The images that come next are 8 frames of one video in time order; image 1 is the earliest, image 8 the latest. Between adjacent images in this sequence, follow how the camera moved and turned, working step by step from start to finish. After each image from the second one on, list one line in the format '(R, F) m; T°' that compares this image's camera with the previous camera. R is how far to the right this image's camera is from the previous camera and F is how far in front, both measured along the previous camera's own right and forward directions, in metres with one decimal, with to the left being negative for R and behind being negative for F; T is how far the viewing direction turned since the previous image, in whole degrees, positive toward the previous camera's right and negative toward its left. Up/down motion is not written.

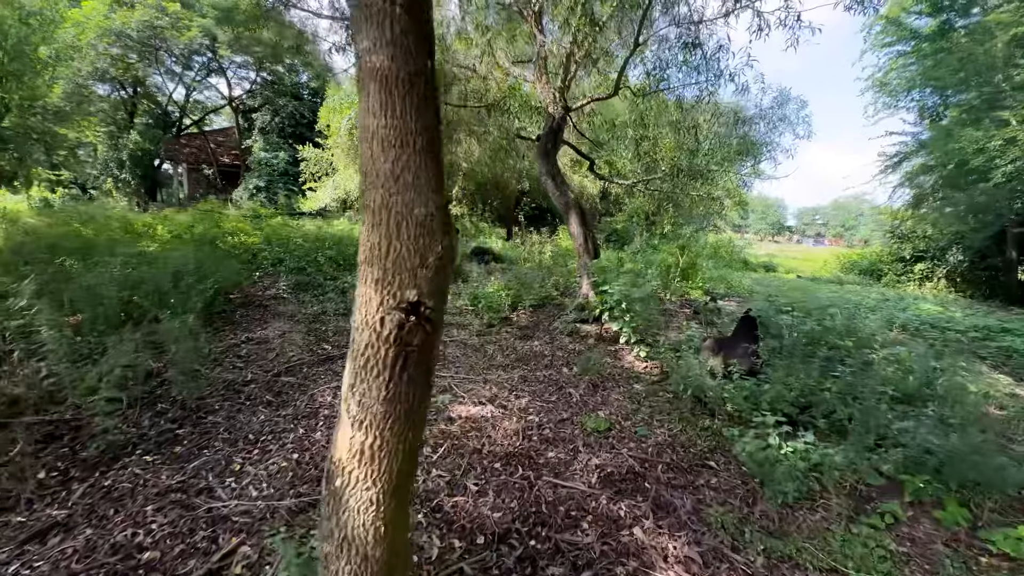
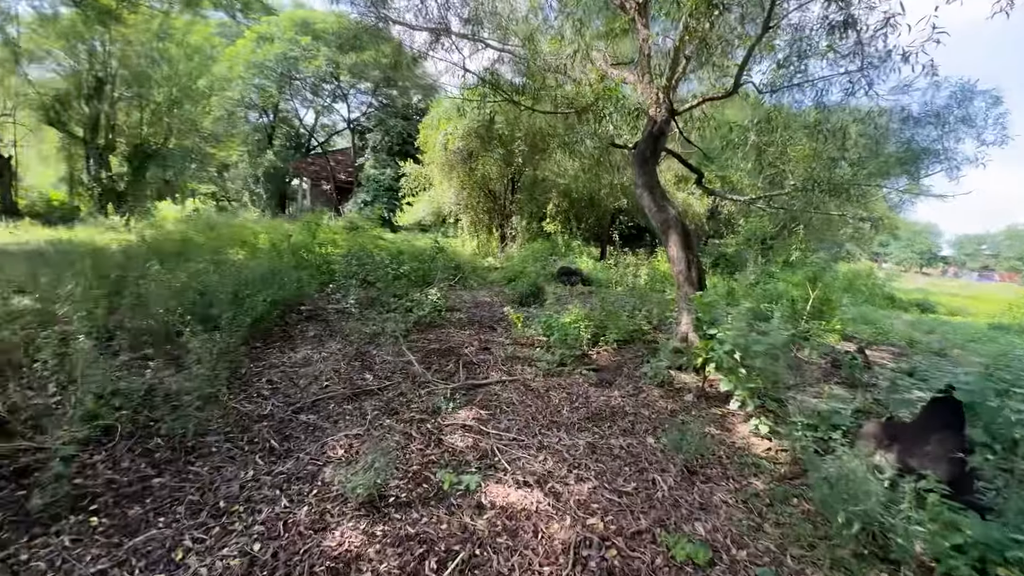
(+0.1, +0.6) m; -12°
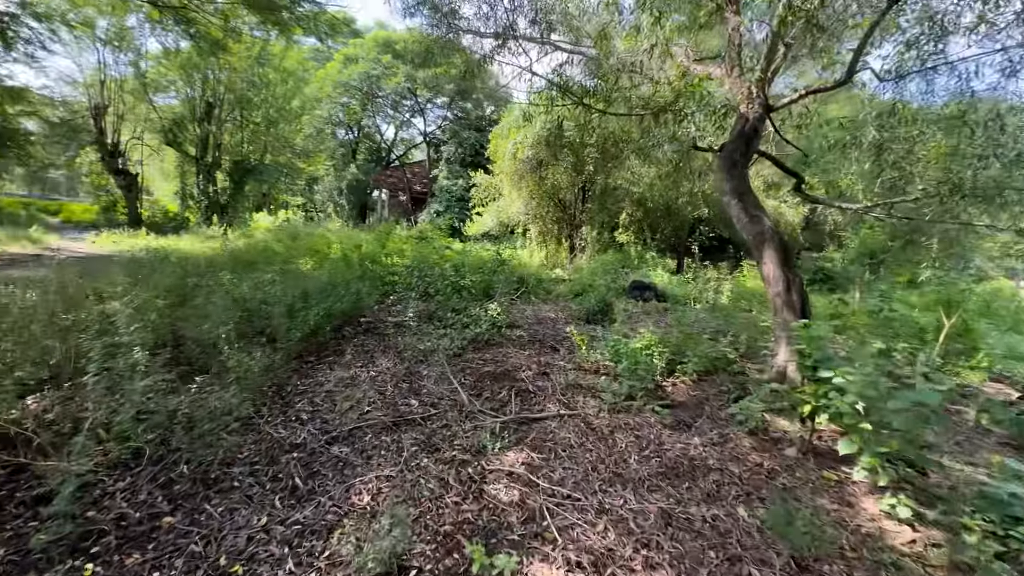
(0.0, +0.3) m; -9°
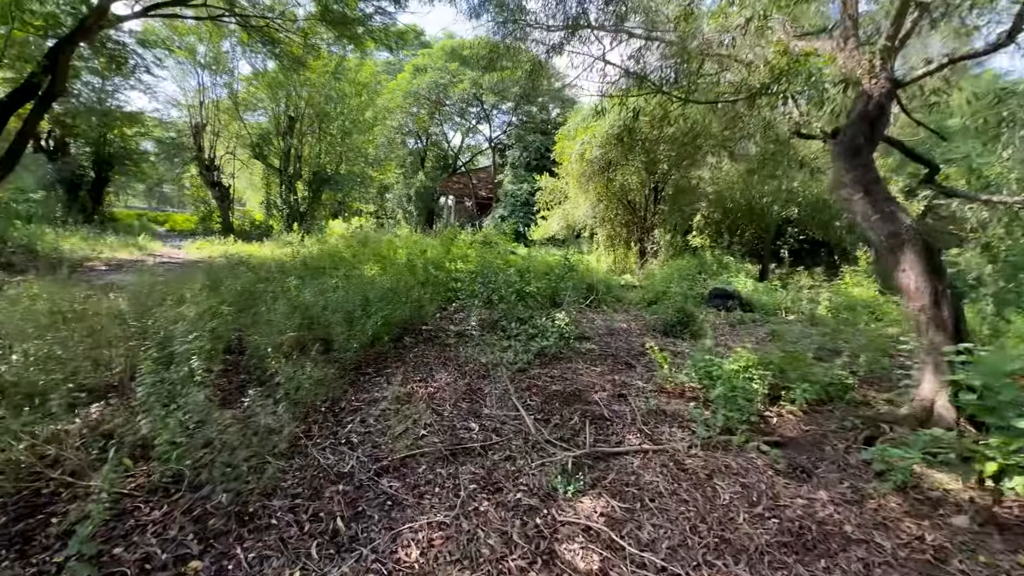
(-0.1, +0.3) m; -8°
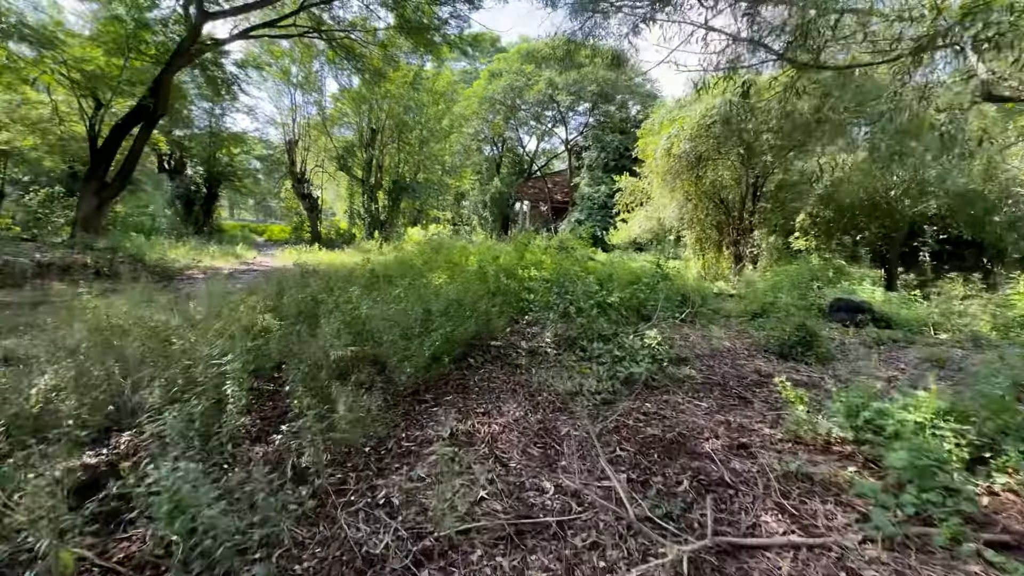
(0.0, +0.5) m; -10°
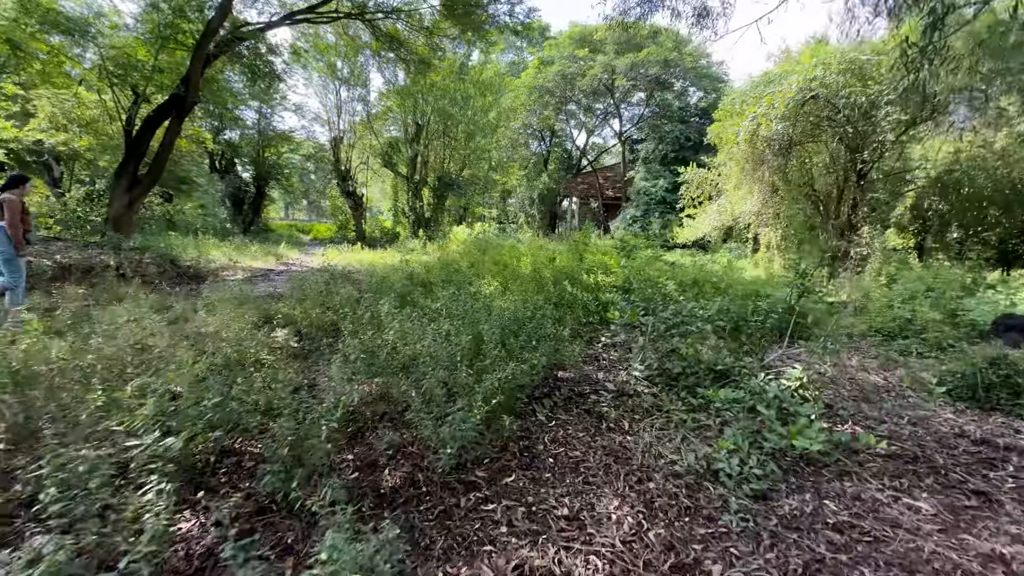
(-0.2, +0.9) m; -6°
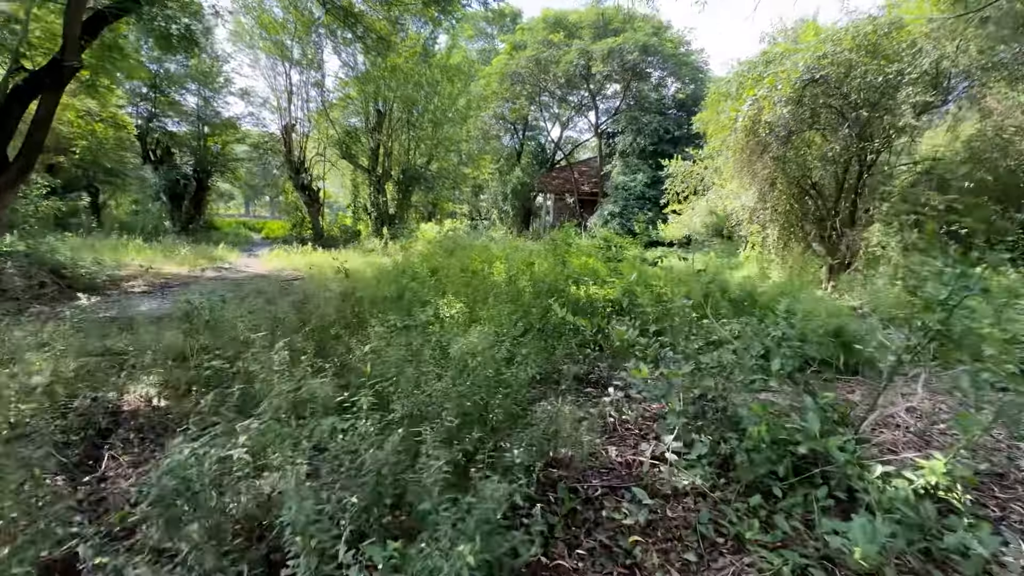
(0.0, +1.0) m; +3°
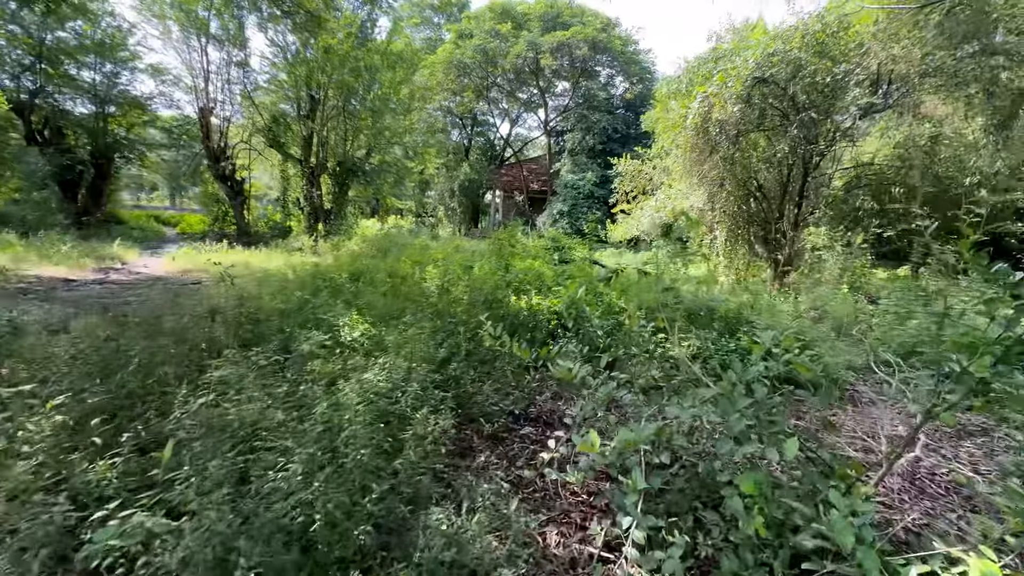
(+0.2, +0.5) m; +6°
